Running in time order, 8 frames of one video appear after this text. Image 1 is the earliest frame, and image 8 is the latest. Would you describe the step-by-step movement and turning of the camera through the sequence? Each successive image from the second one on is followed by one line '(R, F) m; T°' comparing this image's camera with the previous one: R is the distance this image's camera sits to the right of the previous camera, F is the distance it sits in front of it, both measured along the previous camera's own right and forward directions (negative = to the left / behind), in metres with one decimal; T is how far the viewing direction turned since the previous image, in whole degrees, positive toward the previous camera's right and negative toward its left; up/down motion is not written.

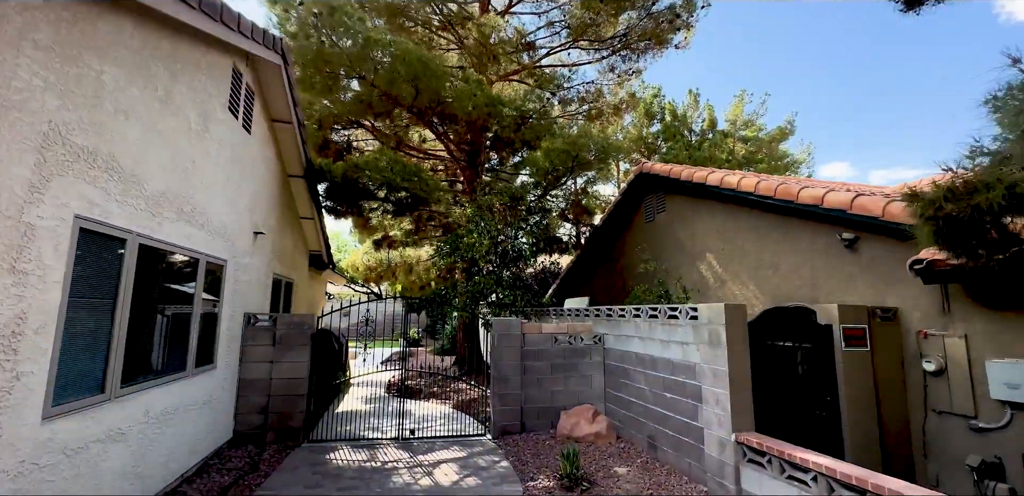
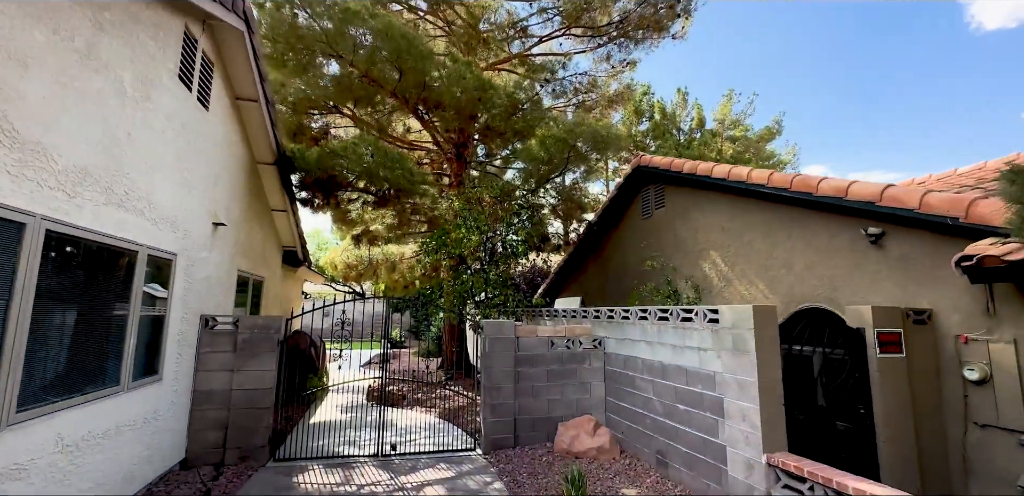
(-0.1, +0.6) m; +2°
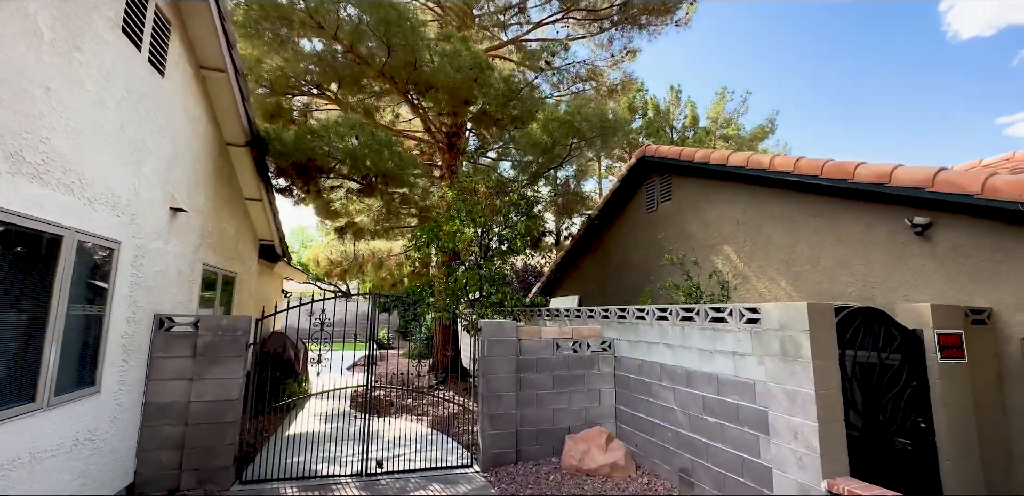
(-0.2, +0.6) m; +1°
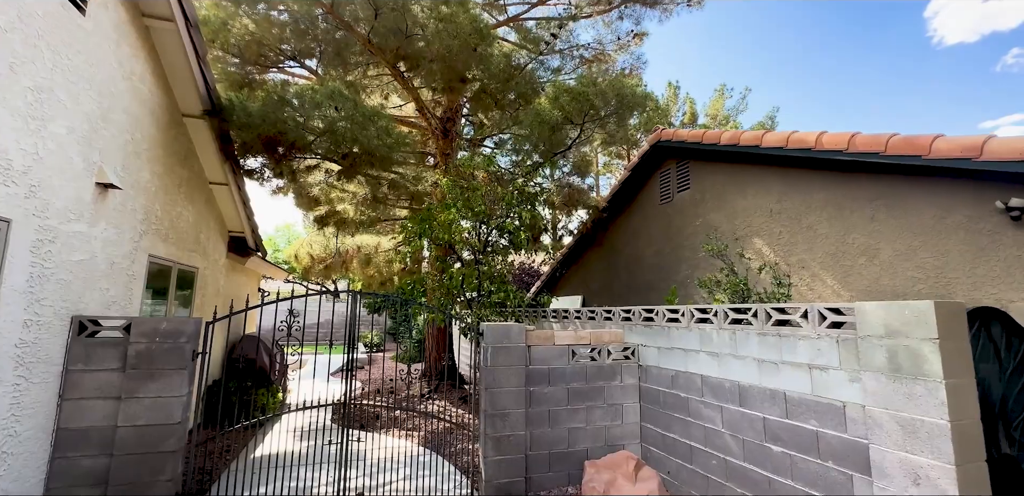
(-0.2, +0.8) m; +1°
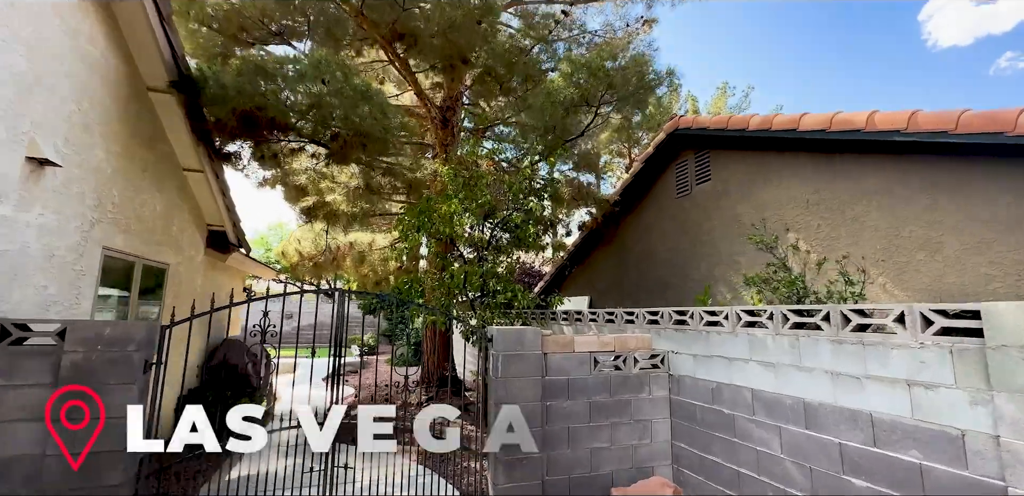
(-0.1, +0.6) m; 0°
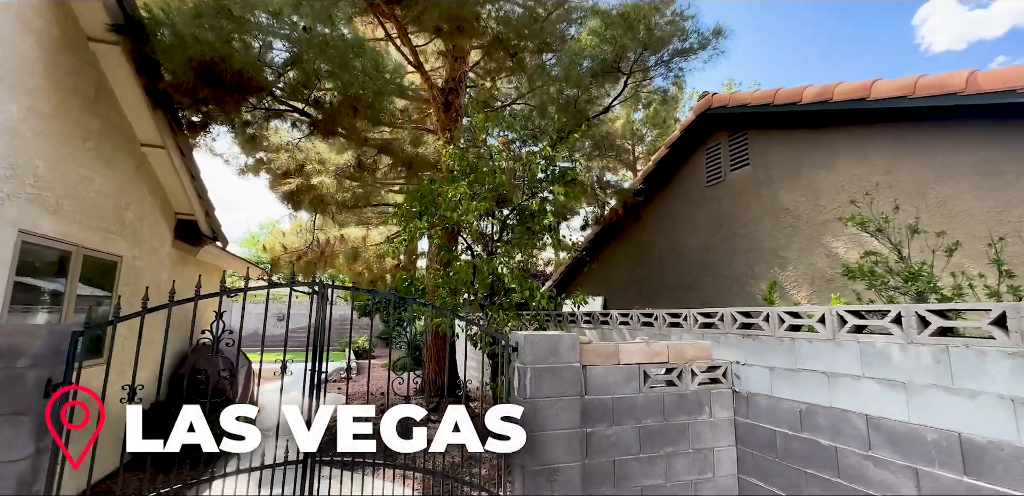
(-0.2, +0.8) m; 0°
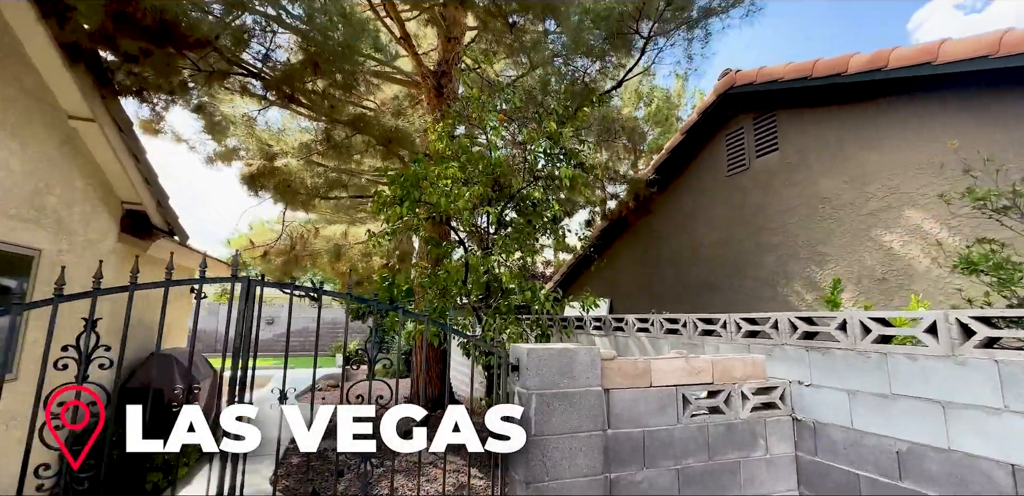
(0.0, +0.7) m; 0°
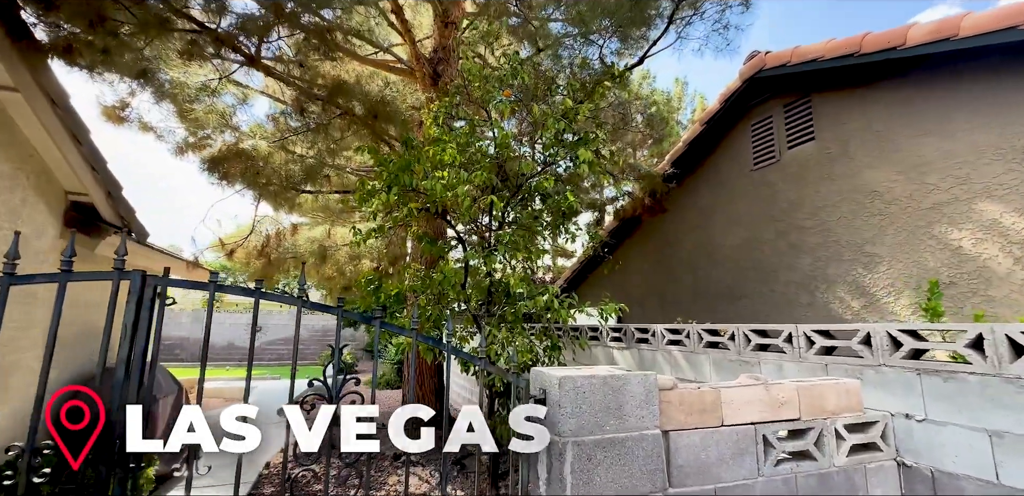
(-0.1, +0.6) m; +1°
